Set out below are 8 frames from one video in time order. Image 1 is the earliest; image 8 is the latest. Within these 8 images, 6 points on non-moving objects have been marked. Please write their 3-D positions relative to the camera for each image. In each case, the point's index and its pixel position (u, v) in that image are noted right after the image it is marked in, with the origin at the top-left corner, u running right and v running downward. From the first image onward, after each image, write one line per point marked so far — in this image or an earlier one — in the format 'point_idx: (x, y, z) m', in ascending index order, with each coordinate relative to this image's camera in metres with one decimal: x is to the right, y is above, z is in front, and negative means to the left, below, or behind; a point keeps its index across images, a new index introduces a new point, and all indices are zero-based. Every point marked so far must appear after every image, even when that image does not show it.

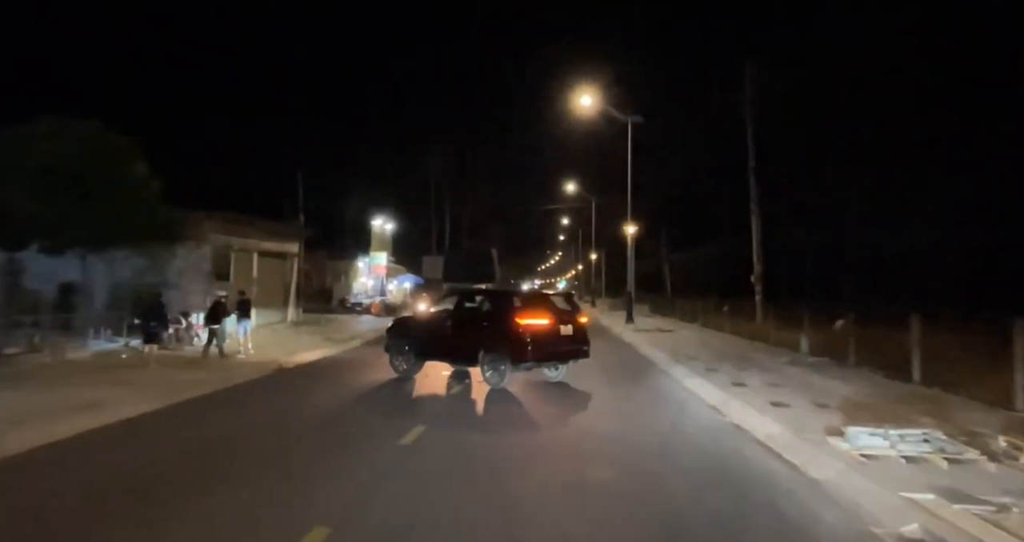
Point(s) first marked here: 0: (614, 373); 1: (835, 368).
0: (+2.9, -3.1, +16.5) m
1: (+9.5, -2.9, +15.9) m
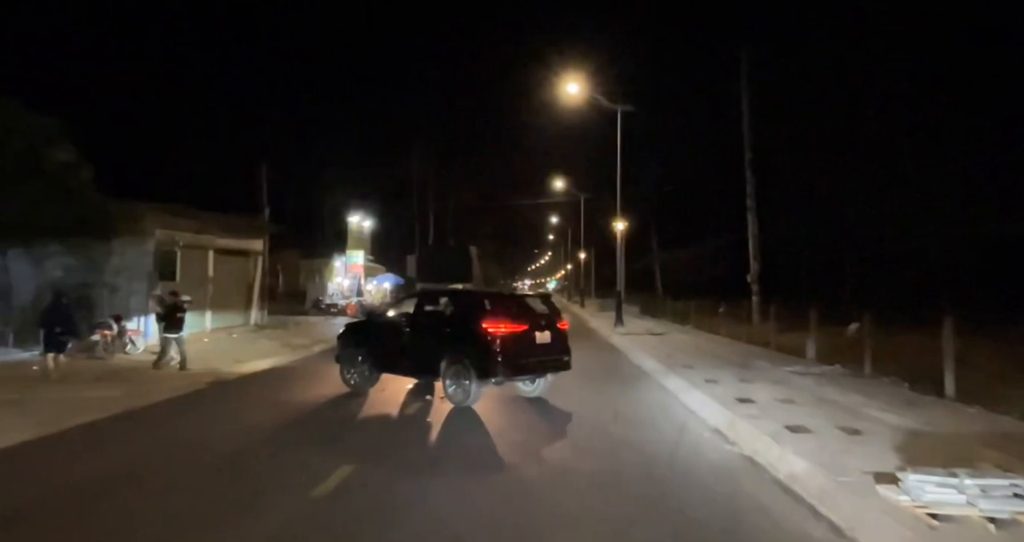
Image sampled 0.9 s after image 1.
0: (+2.1, -3.1, +14.5) m
1: (+8.7, -2.8, +14.0) m
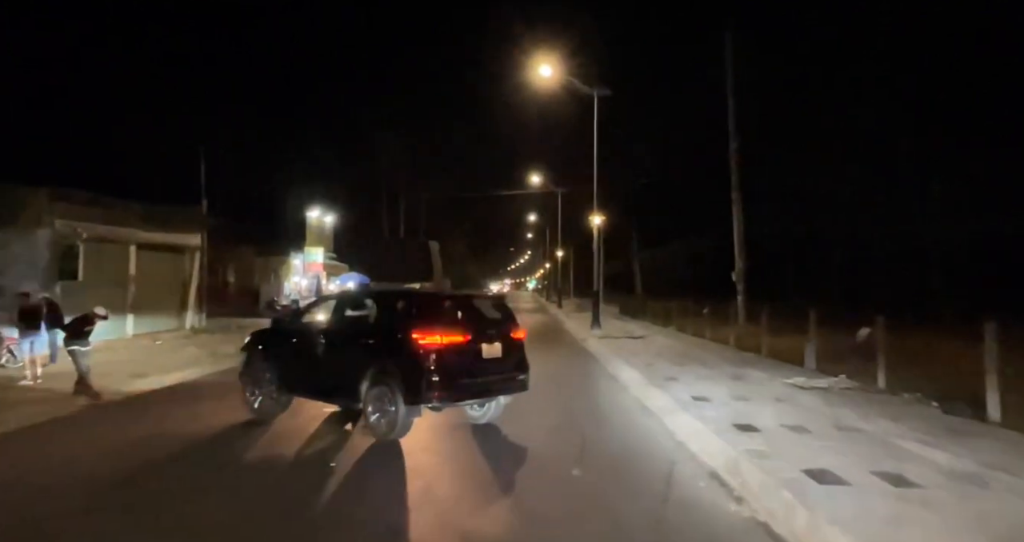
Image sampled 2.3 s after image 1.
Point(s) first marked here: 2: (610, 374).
0: (+1.0, -3.0, +12.0) m
1: (+7.6, -2.7, +11.8) m
2: (+2.8, -3.2, +16.5) m
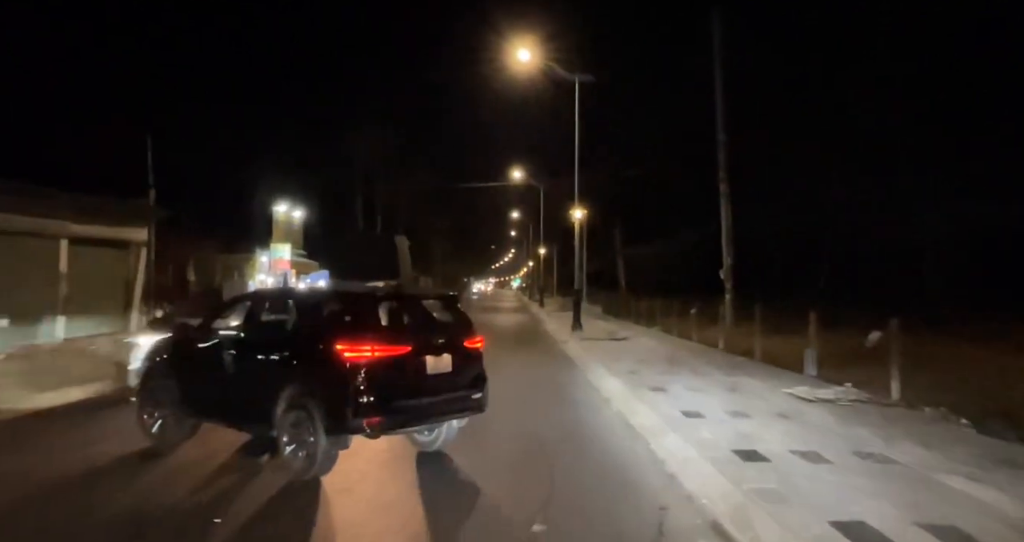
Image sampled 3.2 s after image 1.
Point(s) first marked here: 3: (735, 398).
0: (+0.3, -2.9, +10.3) m
1: (+6.9, -2.6, +10.2) m
2: (+1.9, -3.1, +14.8) m
3: (+4.8, -2.7, +11.7) m
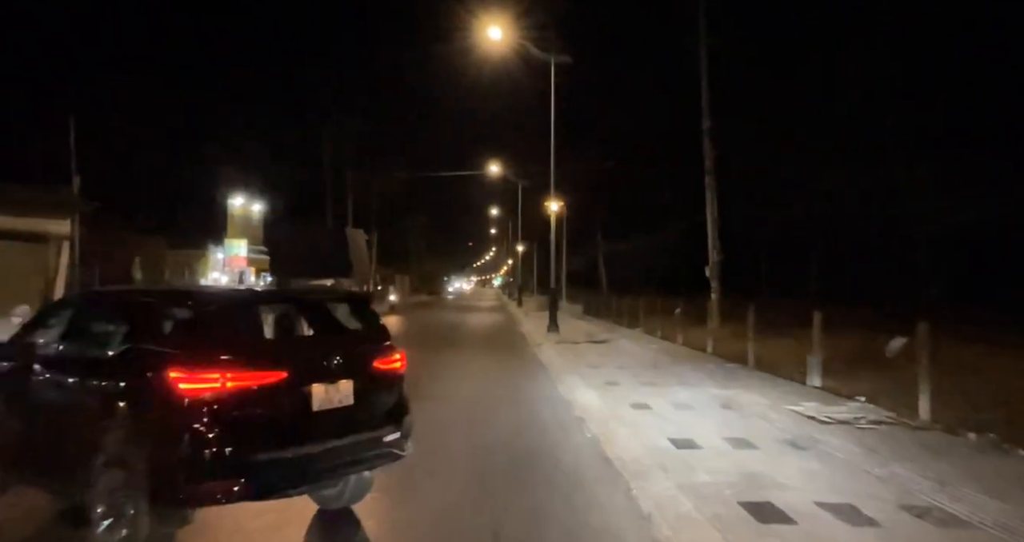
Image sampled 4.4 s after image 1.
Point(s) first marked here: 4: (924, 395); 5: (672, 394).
0: (-0.5, -2.8, +8.2) m
1: (+6.1, -2.5, +8.4) m
2: (+1.0, -3.0, +12.8) m
3: (+4.0, -2.6, +9.7) m
4: (+7.2, -2.2, +9.5) m
5: (+3.6, -2.7, +12.1) m
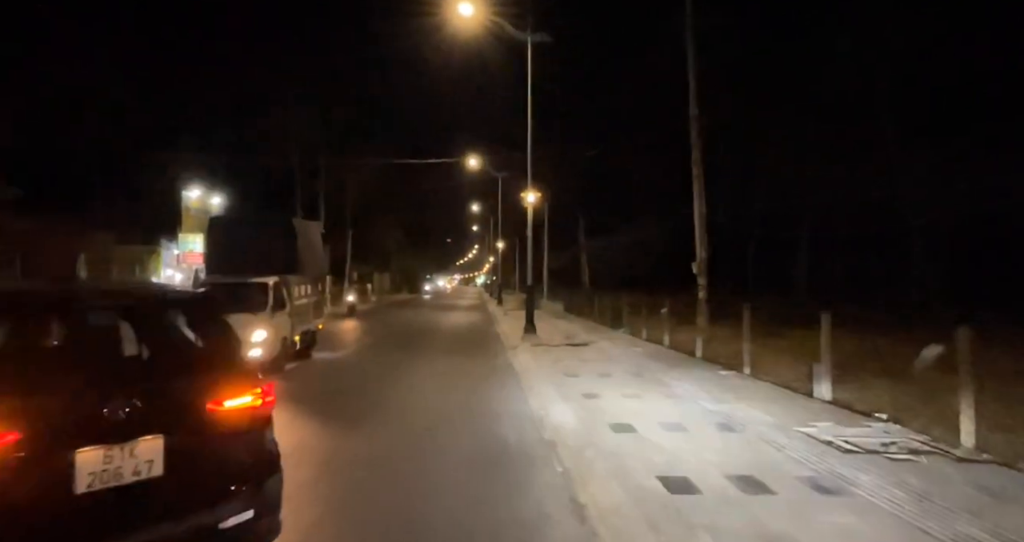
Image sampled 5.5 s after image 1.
0: (-1.1, -2.7, +6.3) m
1: (+5.5, -2.5, +6.6) m
2: (+0.2, -2.9, +10.9) m
3: (+3.3, -2.6, +7.9) m
4: (+6.5, -2.1, +7.8) m
5: (+2.9, -2.6, +10.3) m
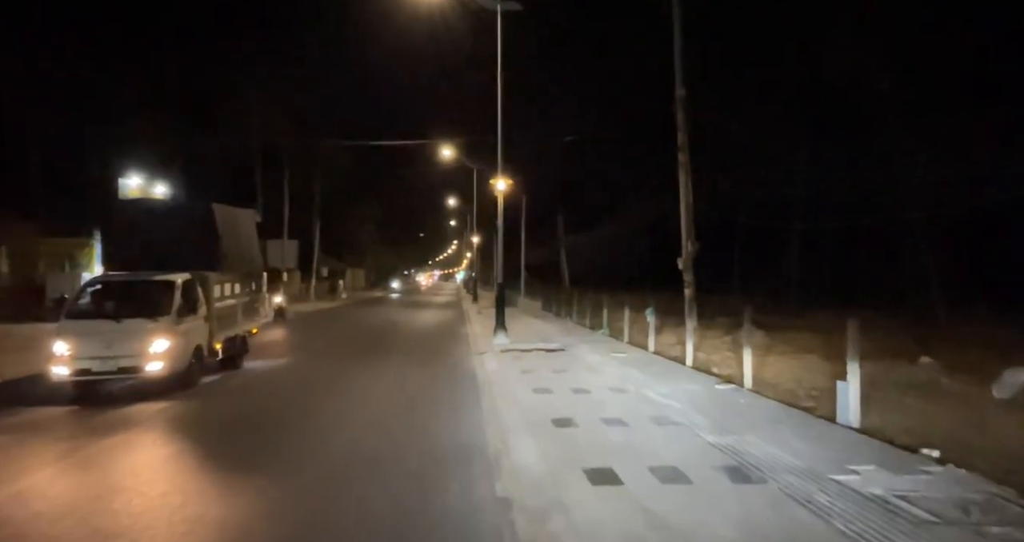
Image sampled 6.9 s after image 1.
0: (-1.8, -2.7, +3.9) m
1: (+4.8, -2.4, +4.5) m
2: (-0.6, -2.8, +8.6) m
3: (+2.6, -2.5, +5.7) m
4: (+5.8, -2.0, +5.7) m
5: (+2.1, -2.6, +8.1) m
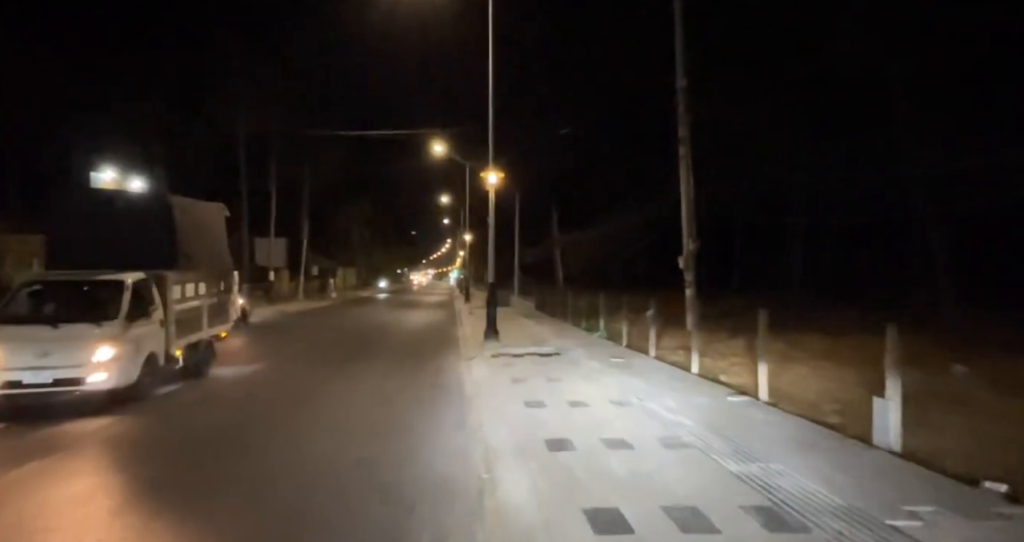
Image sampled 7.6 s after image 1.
0: (-1.9, -2.7, +2.7) m
1: (+4.7, -2.4, +3.3) m
2: (-0.8, -2.8, +7.4) m
3: (+2.5, -2.5, +4.5) m
4: (+5.7, -2.0, +4.5) m
5: (+2.0, -2.6, +6.9) m
